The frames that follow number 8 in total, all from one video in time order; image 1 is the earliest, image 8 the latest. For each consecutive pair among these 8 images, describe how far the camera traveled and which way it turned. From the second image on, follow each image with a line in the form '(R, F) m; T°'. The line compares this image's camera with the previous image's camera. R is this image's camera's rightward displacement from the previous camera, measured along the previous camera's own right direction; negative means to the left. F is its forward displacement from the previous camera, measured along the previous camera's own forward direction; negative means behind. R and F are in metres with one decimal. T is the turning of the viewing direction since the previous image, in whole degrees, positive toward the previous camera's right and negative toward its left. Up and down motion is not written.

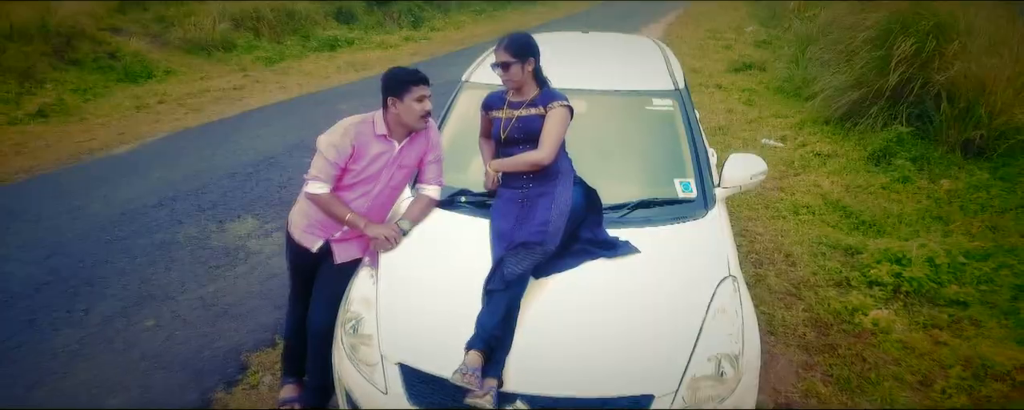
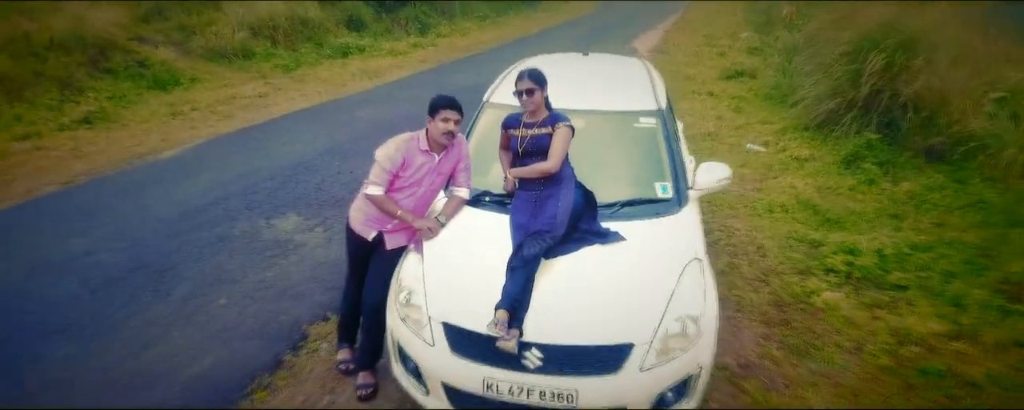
(-0.1, -0.6) m; 0°
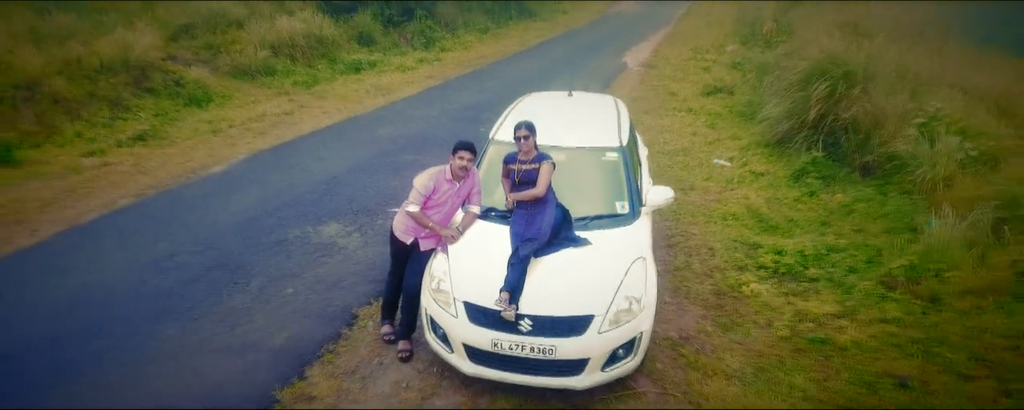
(0.0, -1.1) m; 0°
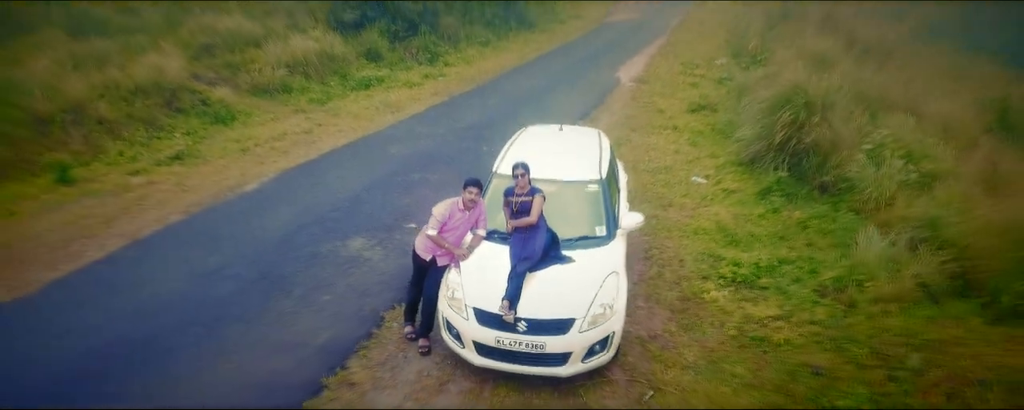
(0.0, -0.9) m; 0°
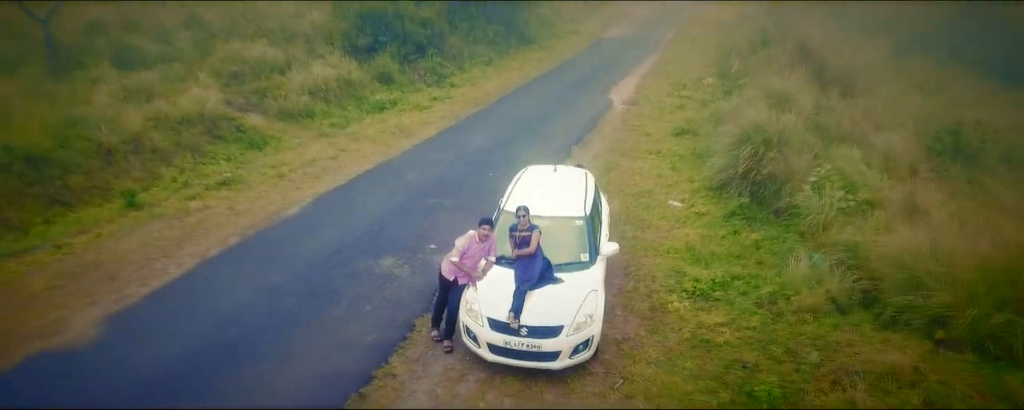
(-0.1, -1.5) m; 0°
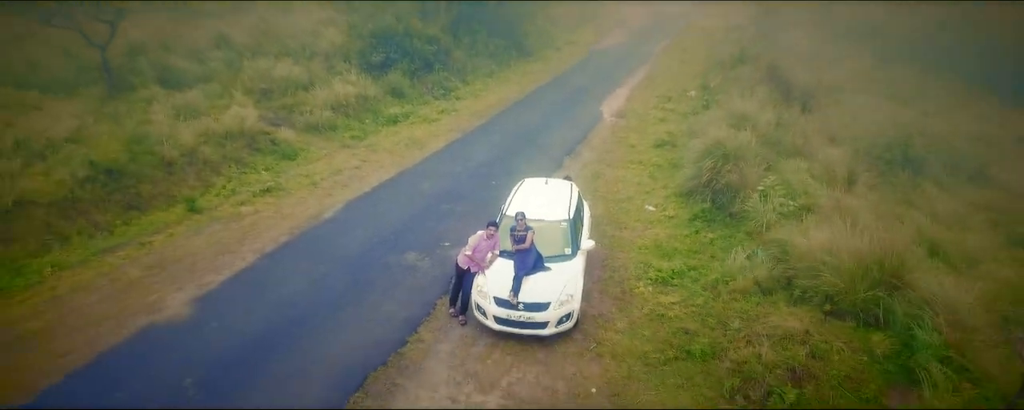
(0.0, -1.9) m; 0°
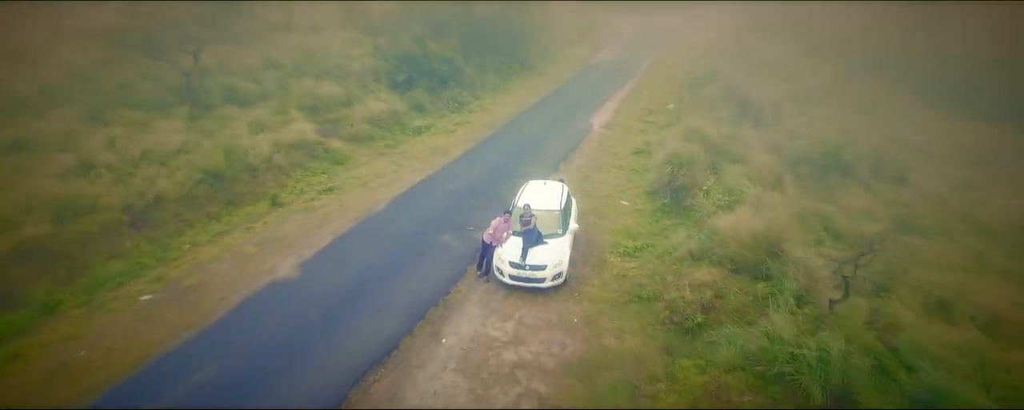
(-0.3, -3.7) m; 0°
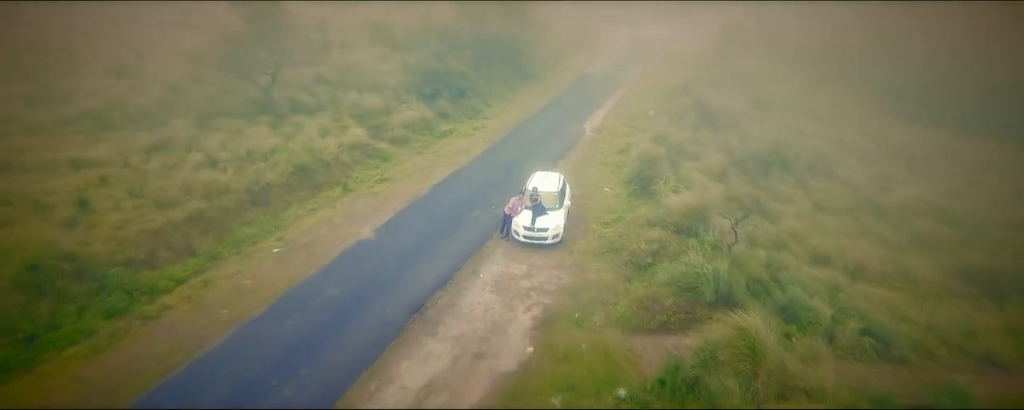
(-0.6, -5.3) m; 0°
